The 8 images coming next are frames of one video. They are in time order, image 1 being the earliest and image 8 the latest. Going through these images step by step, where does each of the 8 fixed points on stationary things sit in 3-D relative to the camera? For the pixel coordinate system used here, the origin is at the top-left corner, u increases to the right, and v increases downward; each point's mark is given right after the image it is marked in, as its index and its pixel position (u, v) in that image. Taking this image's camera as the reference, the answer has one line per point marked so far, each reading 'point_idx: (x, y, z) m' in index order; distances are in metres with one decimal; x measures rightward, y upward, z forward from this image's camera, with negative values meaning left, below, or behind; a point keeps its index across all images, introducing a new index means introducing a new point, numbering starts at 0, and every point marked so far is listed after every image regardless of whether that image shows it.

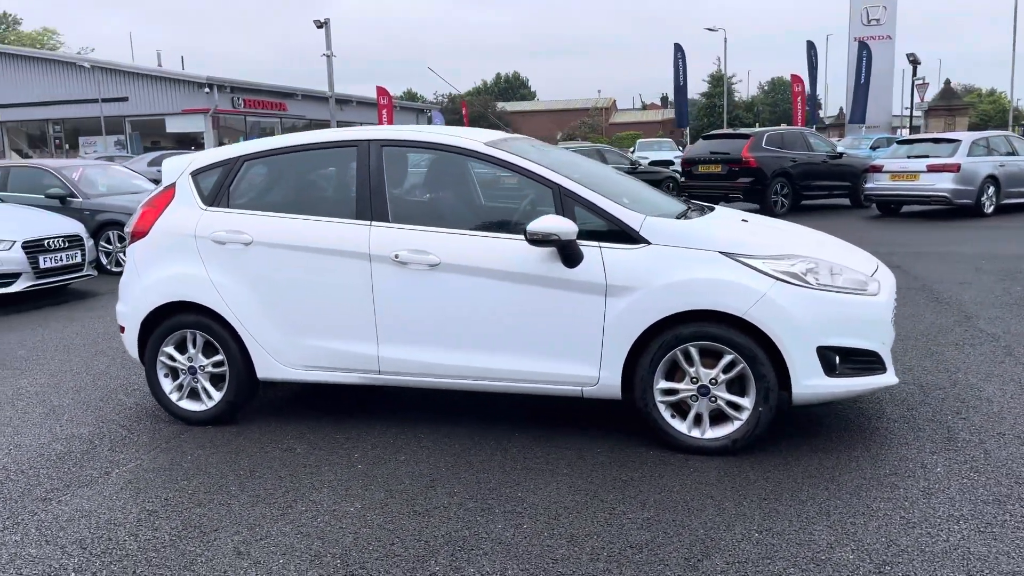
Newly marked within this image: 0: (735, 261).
0: (+1.0, +0.1, +4.0) m
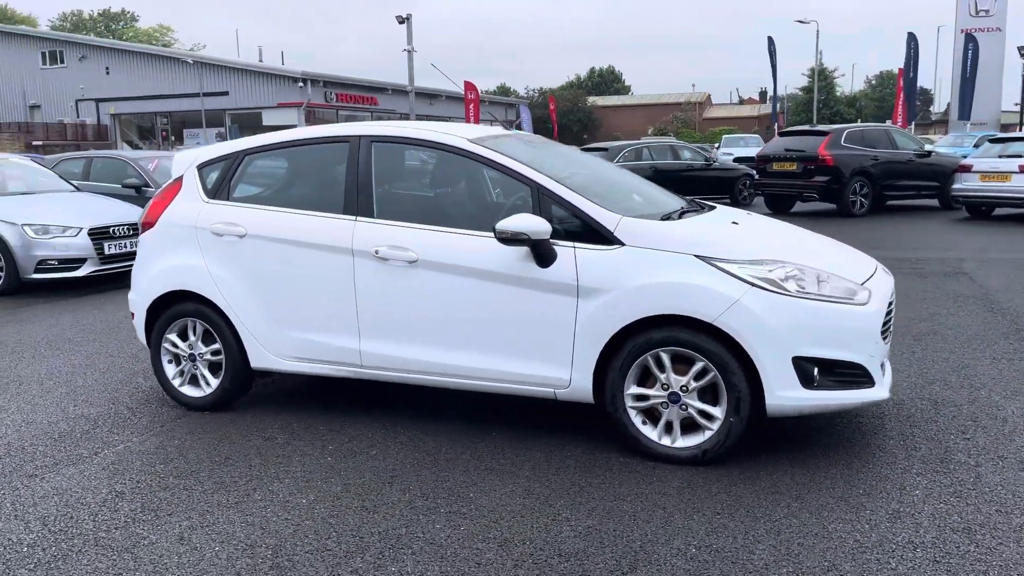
0: (+0.9, +0.1, +3.8) m
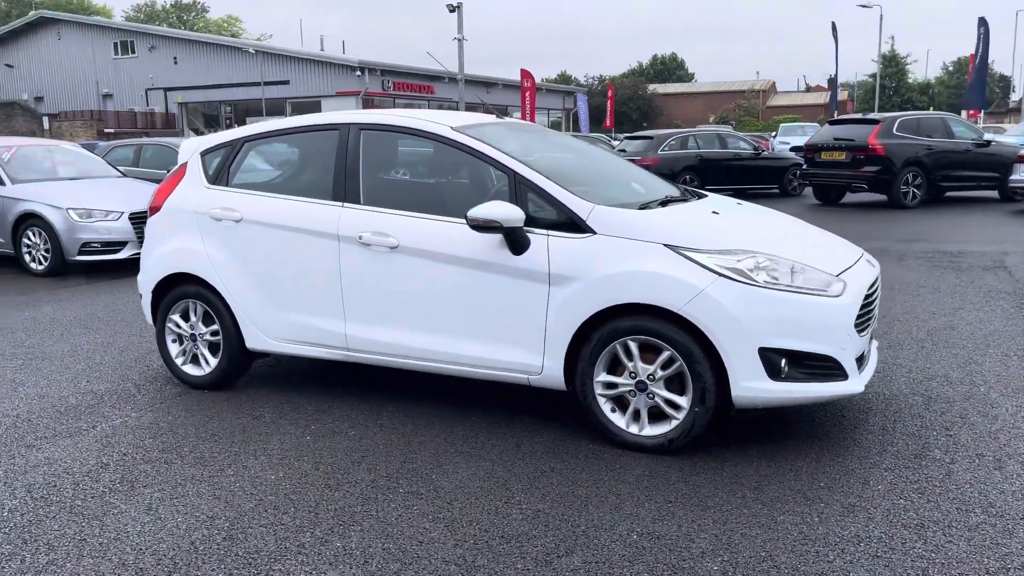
0: (+0.8, +0.2, +3.8) m
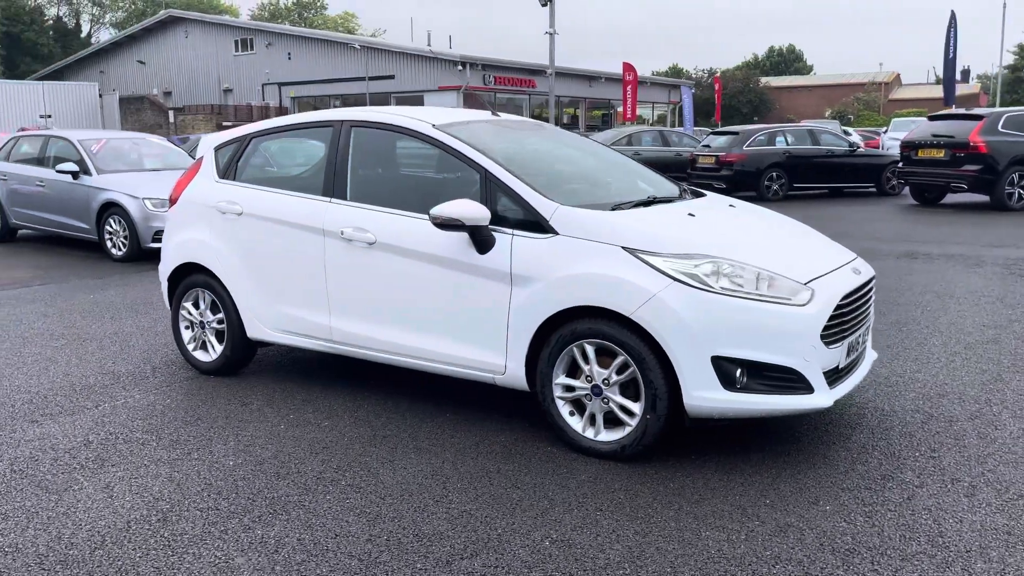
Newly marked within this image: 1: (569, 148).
0: (+0.5, +0.1, +3.7) m
1: (+0.3, +0.9, +5.1) m
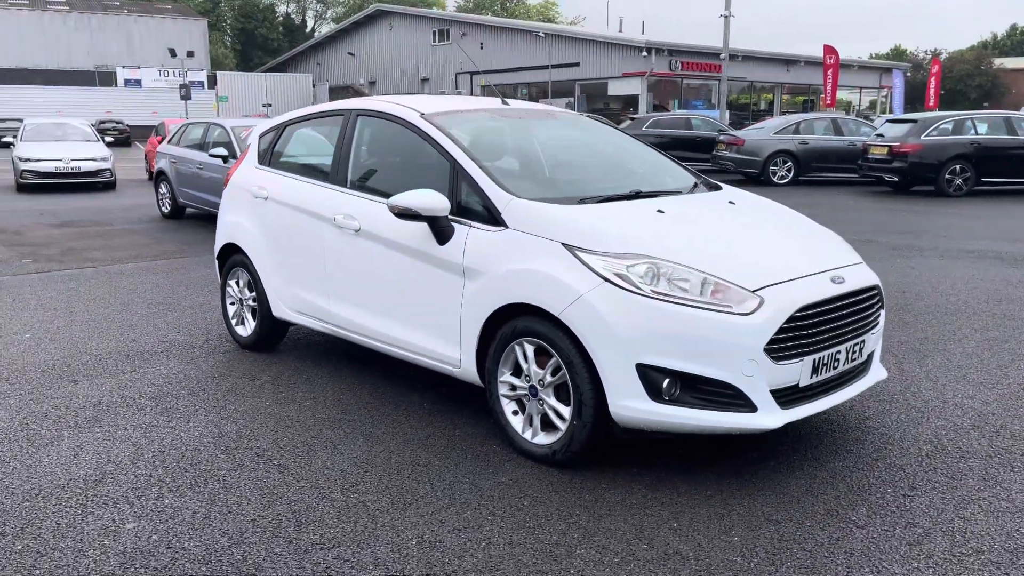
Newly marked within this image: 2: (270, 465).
0: (+0.3, +0.1, +3.5) m
1: (+0.4, +0.9, +4.9) m
2: (-1.1, -0.8, +3.7) m
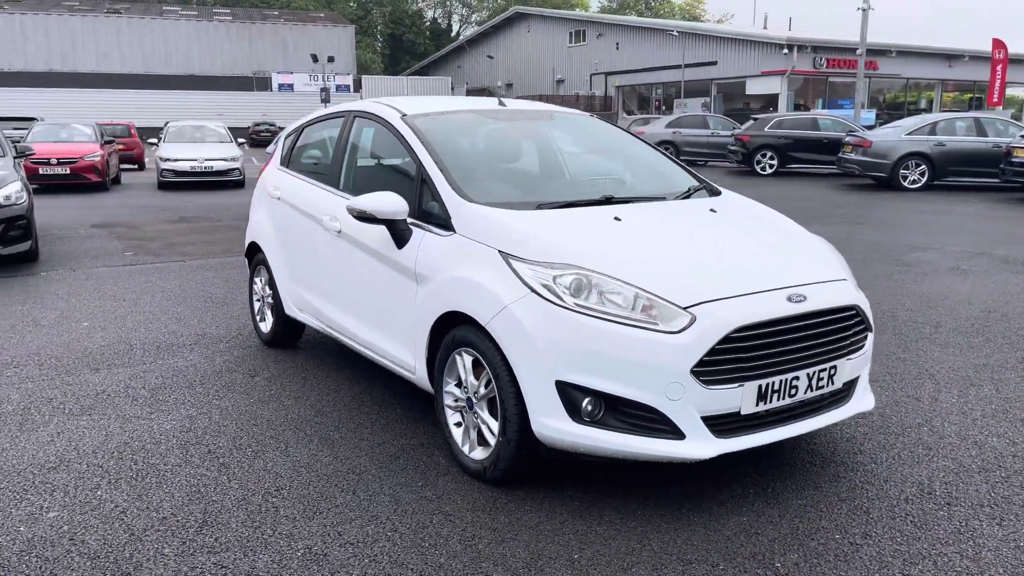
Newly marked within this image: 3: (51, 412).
0: (0.0, +0.1, +3.3) m
1: (+0.4, +0.9, +4.7) m
2: (-1.3, -0.8, +3.7) m
3: (-2.4, -0.7, +4.4) m
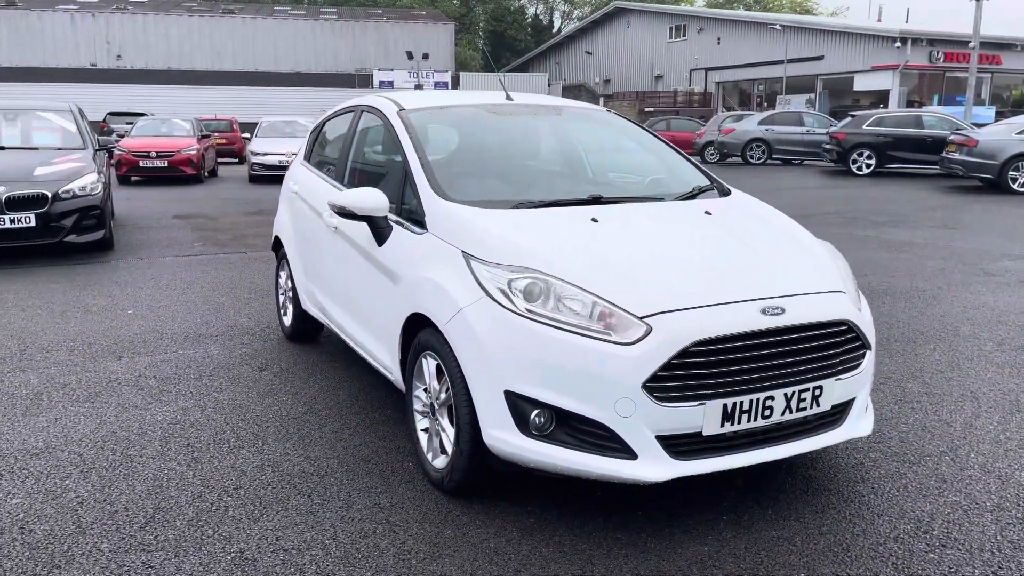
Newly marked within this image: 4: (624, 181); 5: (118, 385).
0: (-0.2, +0.1, +3.2) m
1: (+0.4, +0.8, +4.5) m
2: (-1.4, -0.8, +3.7) m
3: (-2.4, -0.6, +4.6) m
4: (+0.5, +0.5, +4.1) m
5: (-2.3, -0.6, +4.8) m
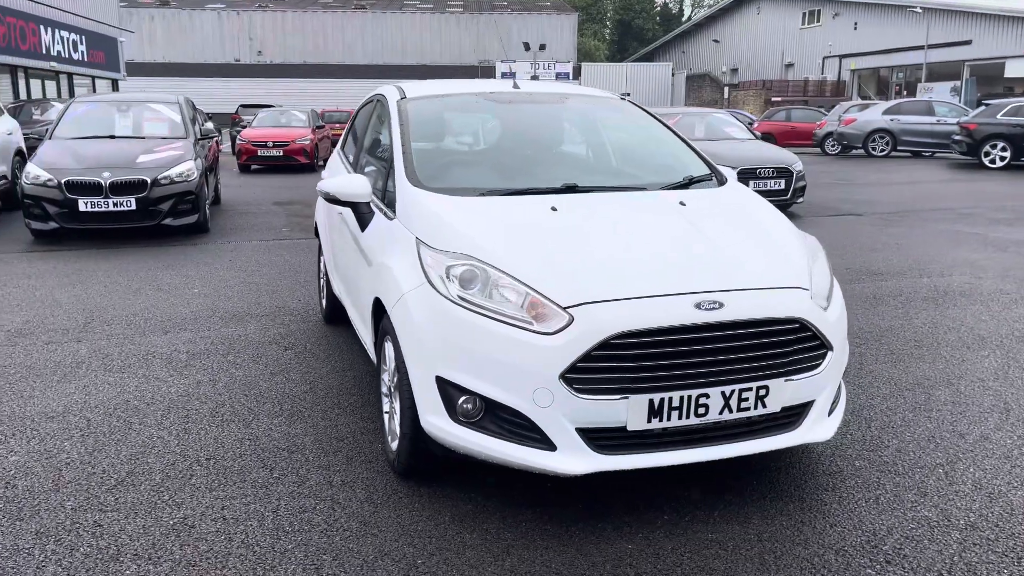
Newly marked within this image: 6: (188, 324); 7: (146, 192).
0: (-0.4, +0.1, +3.2) m
1: (+0.4, +0.9, +4.4) m
2: (-1.5, -0.7, +4.0) m
3: (-2.4, -0.5, +4.9) m
4: (+0.4, +0.6, +4.0) m
5: (-2.2, -0.4, +5.1) m
6: (-2.3, -0.3, +6.0) m
7: (-4.4, +1.1, +10.0) m
